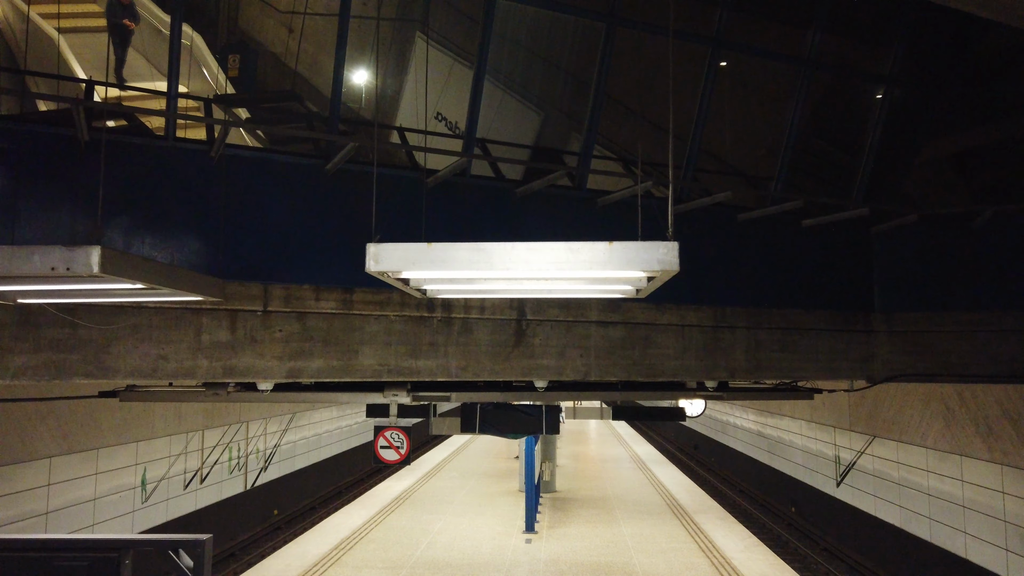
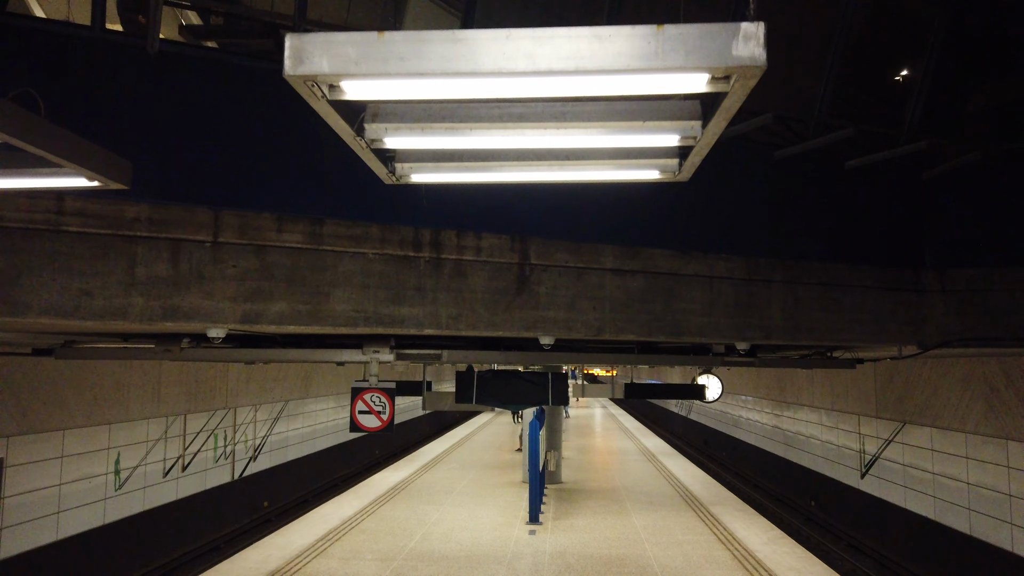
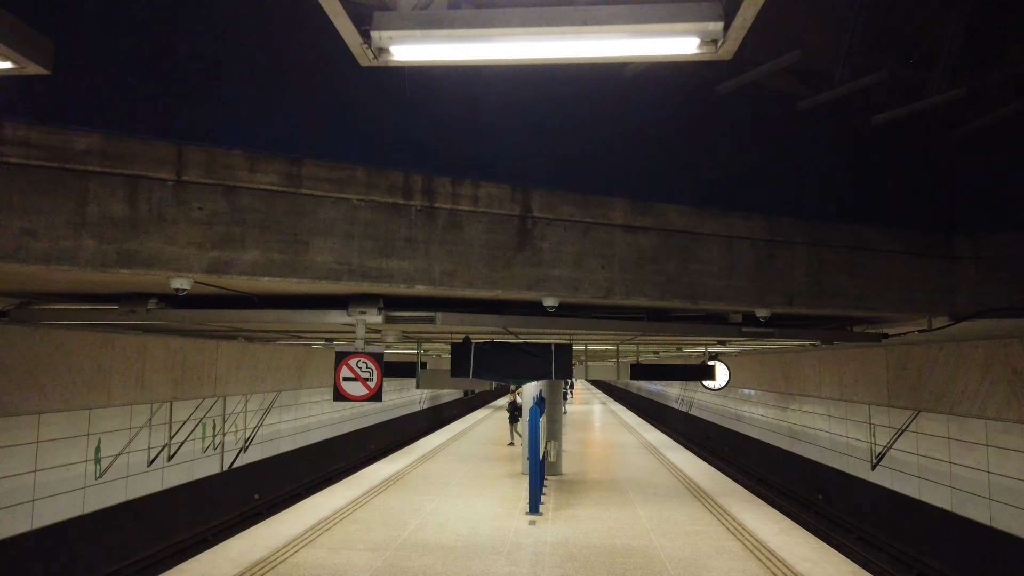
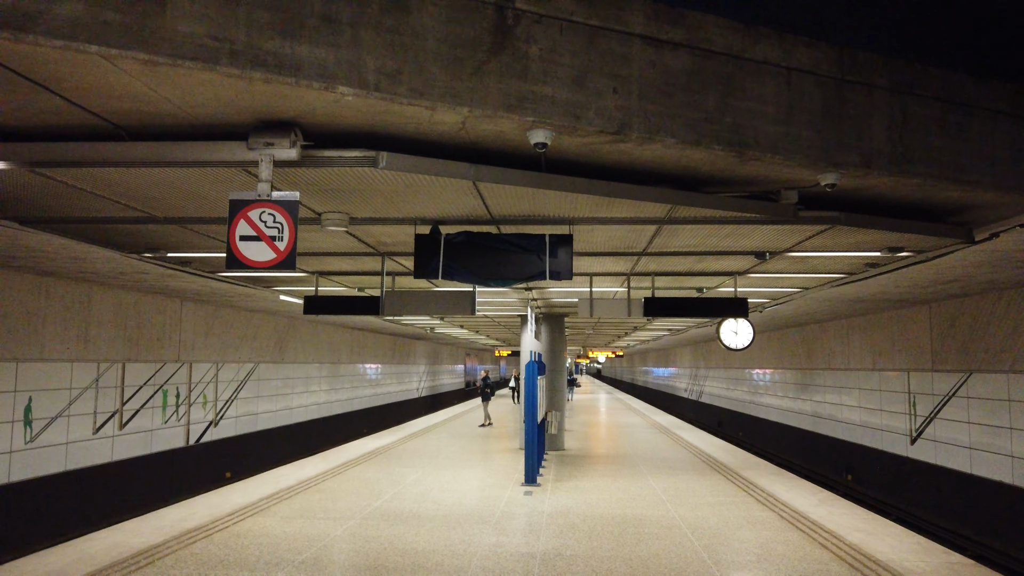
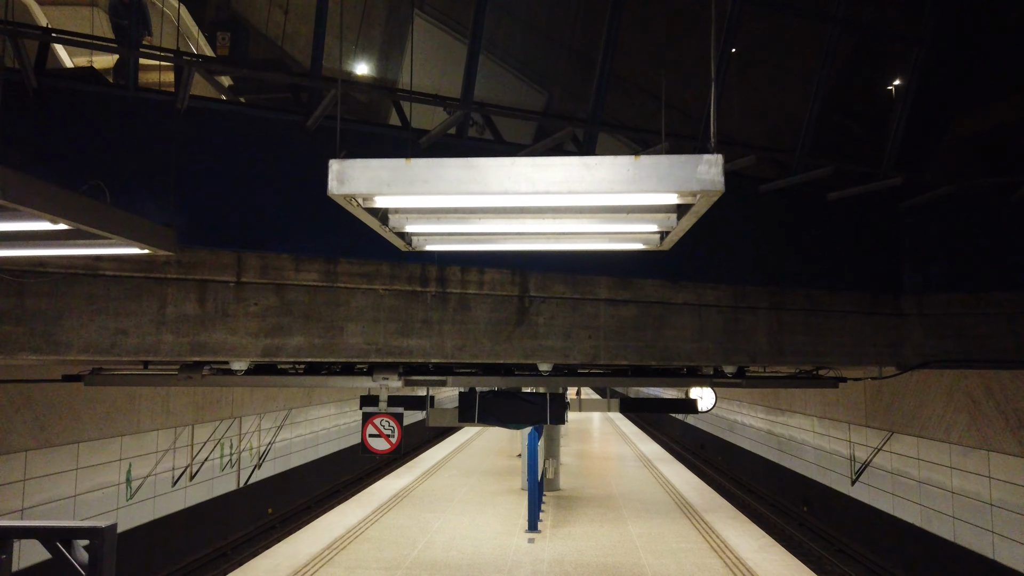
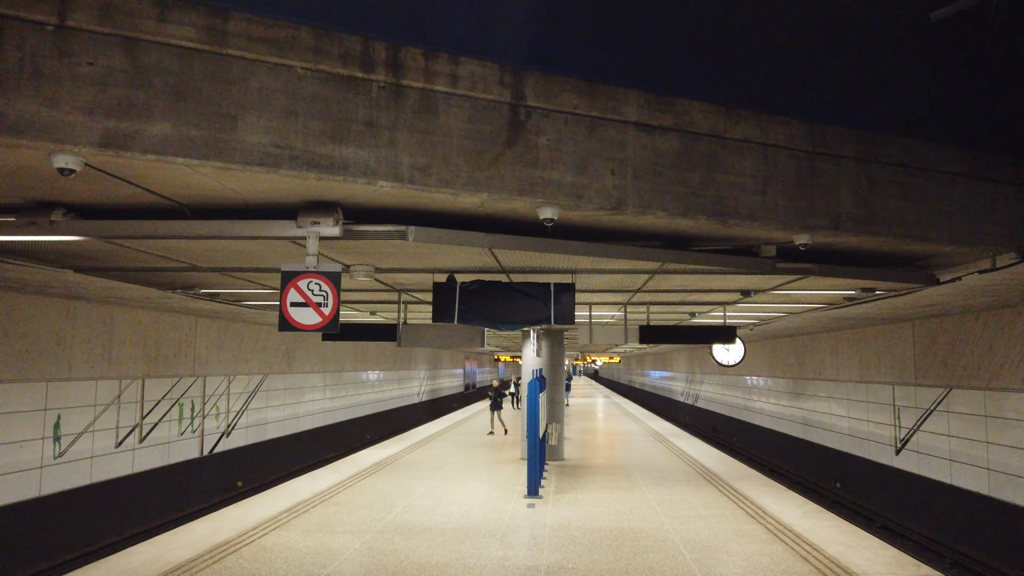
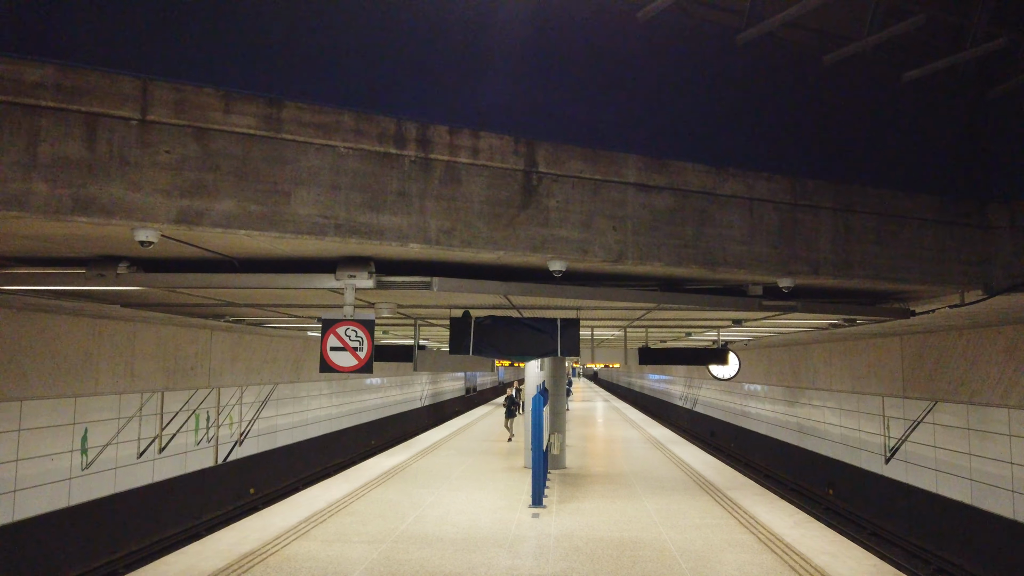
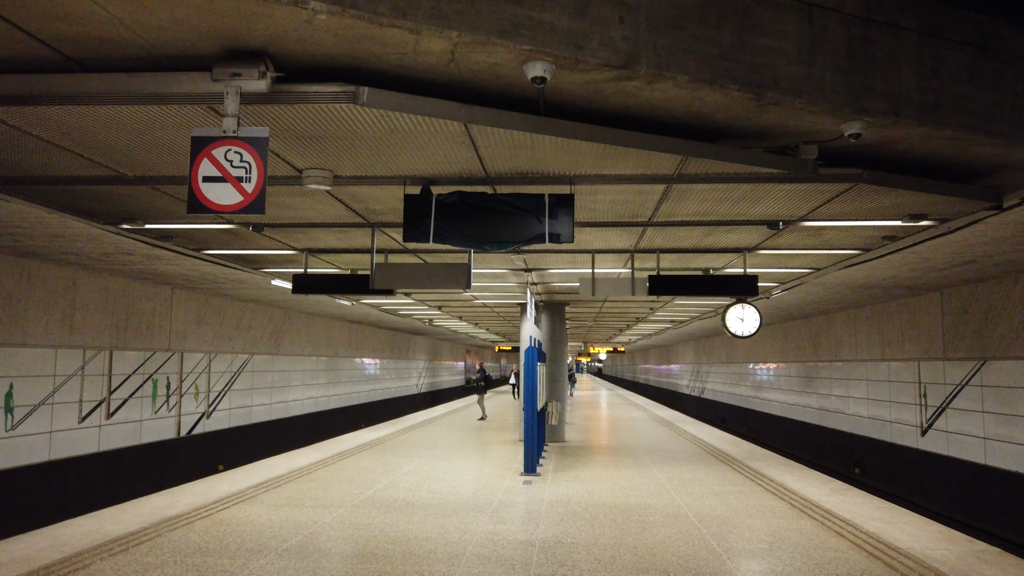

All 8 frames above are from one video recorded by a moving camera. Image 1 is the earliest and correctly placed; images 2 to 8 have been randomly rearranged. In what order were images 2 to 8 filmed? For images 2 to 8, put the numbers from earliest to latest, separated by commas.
5, 2, 3, 7, 6, 4, 8
